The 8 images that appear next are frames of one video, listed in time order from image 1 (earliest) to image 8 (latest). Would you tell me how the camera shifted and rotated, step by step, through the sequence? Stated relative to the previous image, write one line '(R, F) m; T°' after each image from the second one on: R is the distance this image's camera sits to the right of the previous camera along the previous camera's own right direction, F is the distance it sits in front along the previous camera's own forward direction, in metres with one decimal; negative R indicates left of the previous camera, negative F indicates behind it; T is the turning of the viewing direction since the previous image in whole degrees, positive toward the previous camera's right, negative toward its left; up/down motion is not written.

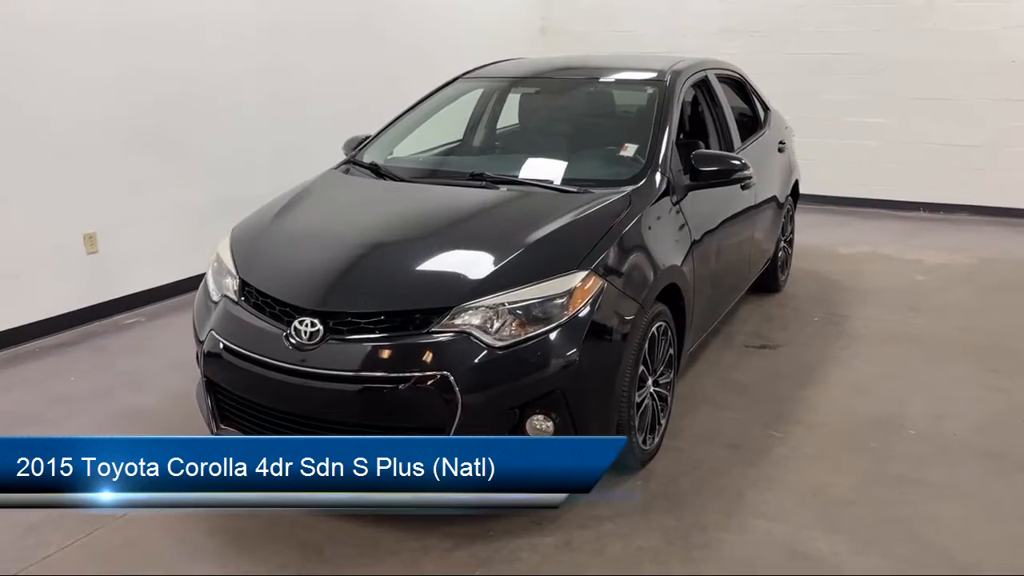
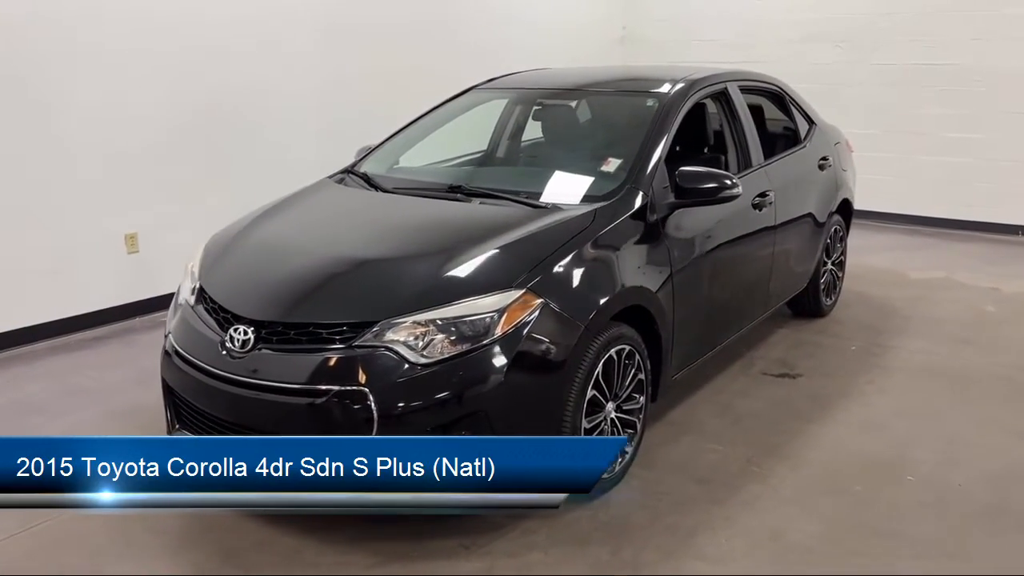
(+0.5, +0.1) m; -8°
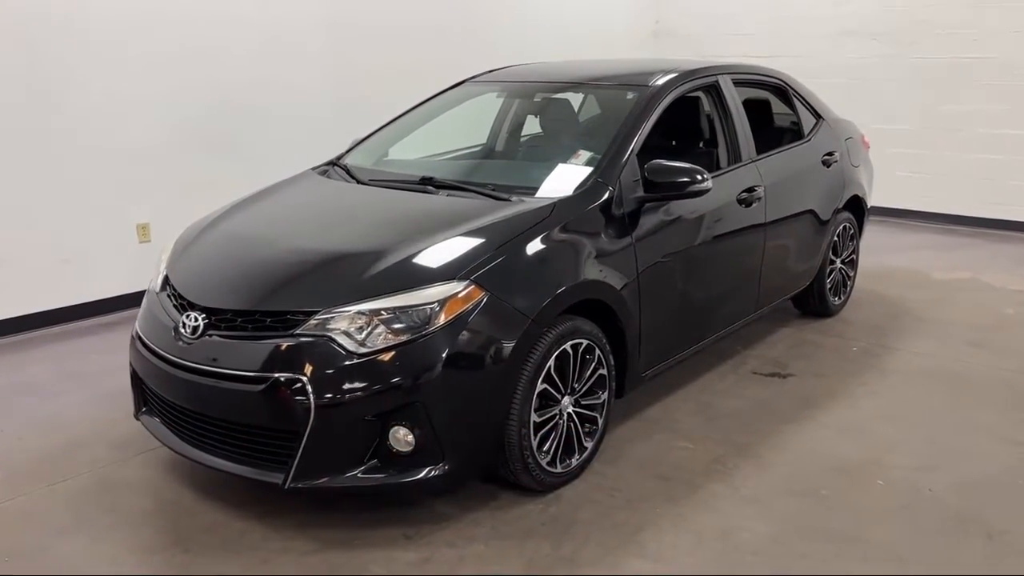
(+0.3, 0.0) m; -4°
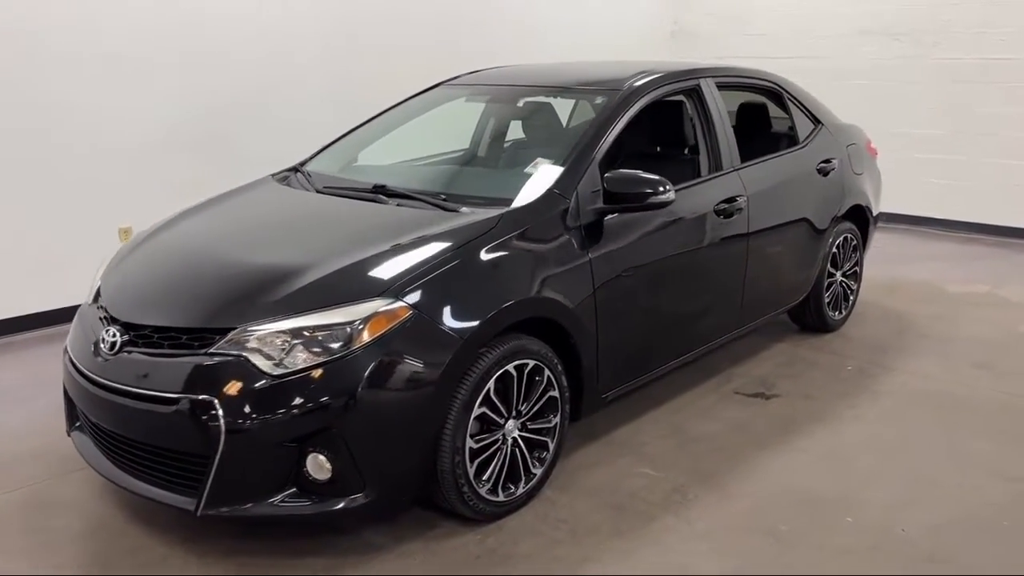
(+0.3, +0.1) m; -3°
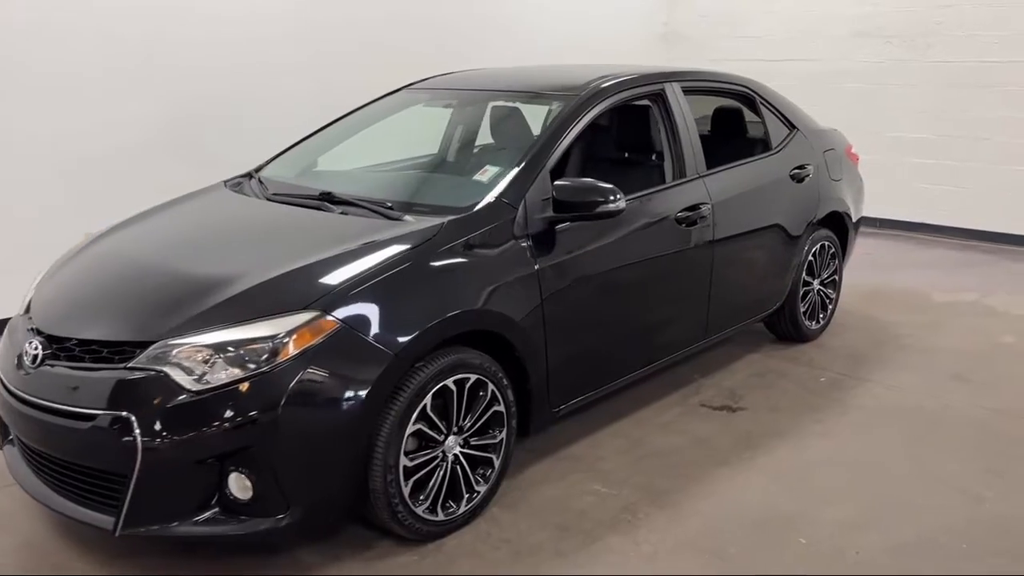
(+0.2, +0.1) m; -1°
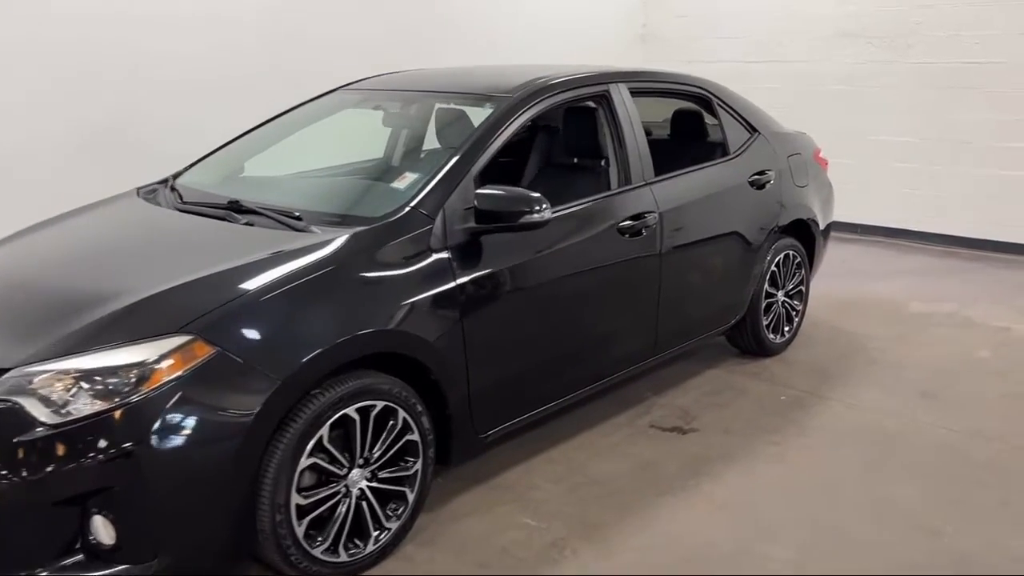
(+0.2, +0.2) m; 0°
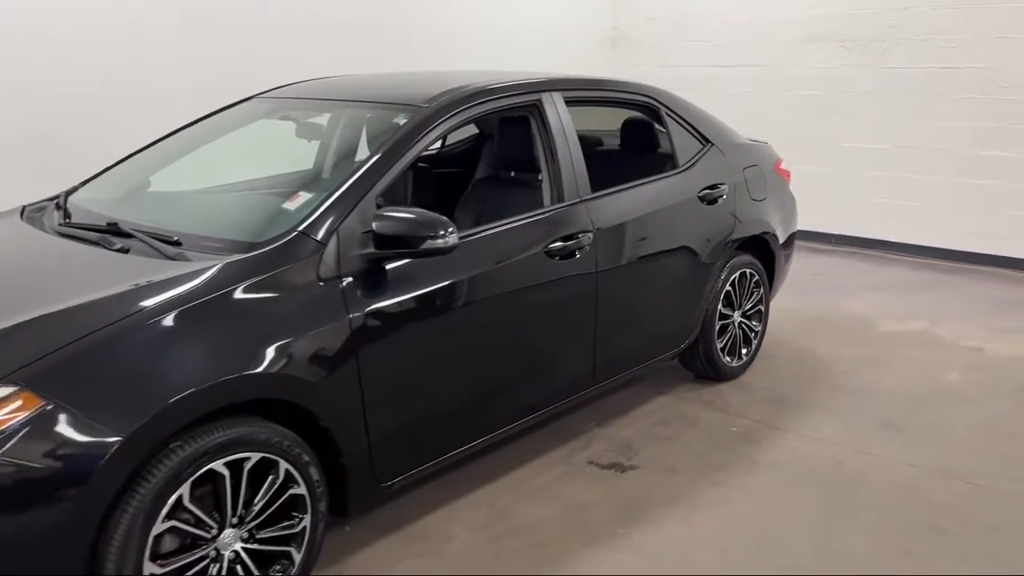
(+0.2, +0.2) m; +1°
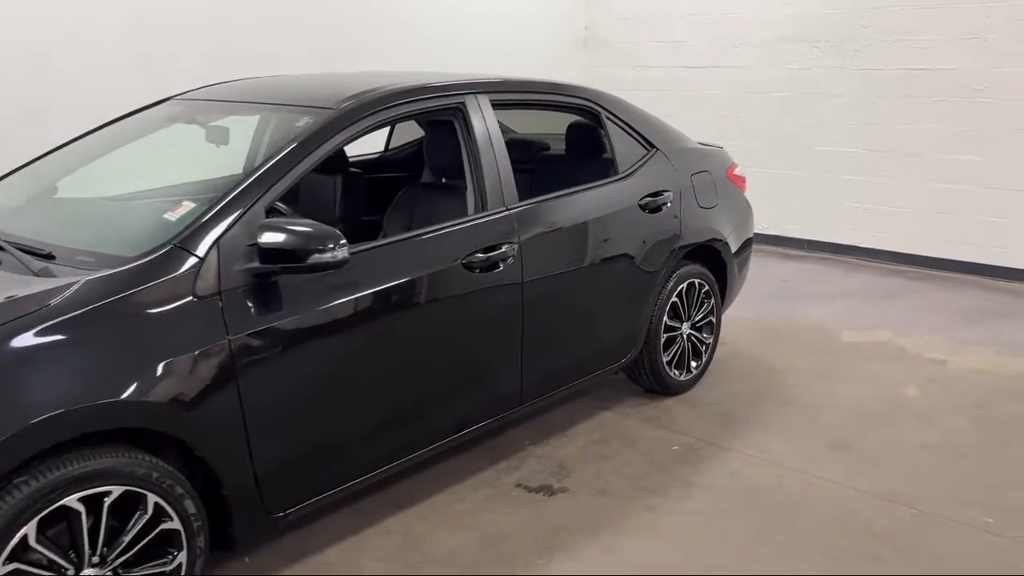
(+0.2, +0.1) m; 0°
